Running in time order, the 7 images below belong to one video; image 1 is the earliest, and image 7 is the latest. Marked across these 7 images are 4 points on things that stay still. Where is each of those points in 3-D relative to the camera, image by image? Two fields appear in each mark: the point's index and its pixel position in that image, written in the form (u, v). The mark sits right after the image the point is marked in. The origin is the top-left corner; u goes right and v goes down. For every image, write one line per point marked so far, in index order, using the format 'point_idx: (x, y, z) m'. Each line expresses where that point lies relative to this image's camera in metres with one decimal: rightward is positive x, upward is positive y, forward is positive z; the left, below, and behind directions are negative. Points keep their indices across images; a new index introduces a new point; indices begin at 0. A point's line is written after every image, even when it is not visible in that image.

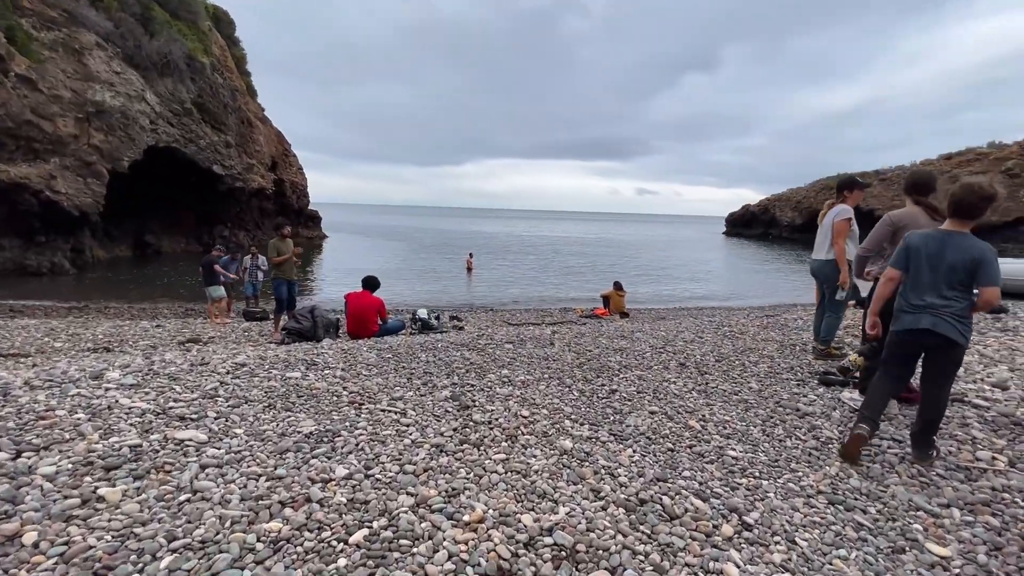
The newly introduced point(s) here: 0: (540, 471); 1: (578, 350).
0: (+0.3, -1.8, +4.5) m
1: (+1.2, -1.1, +8.6) m
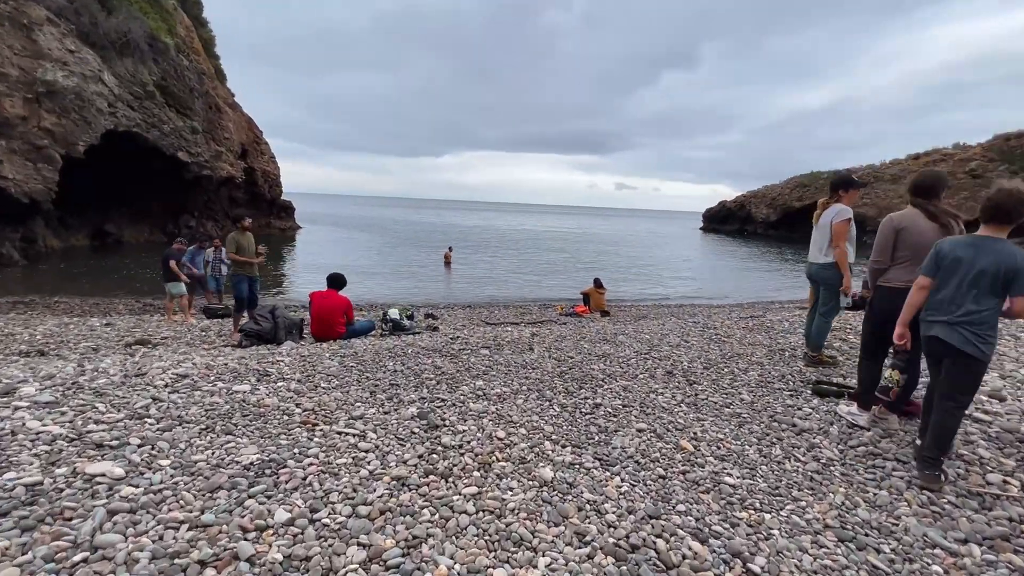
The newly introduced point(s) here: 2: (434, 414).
0: (0.0, -1.9, +3.9) m
1: (+0.8, -1.2, +8.1) m
2: (-0.9, -1.5, +5.5) m
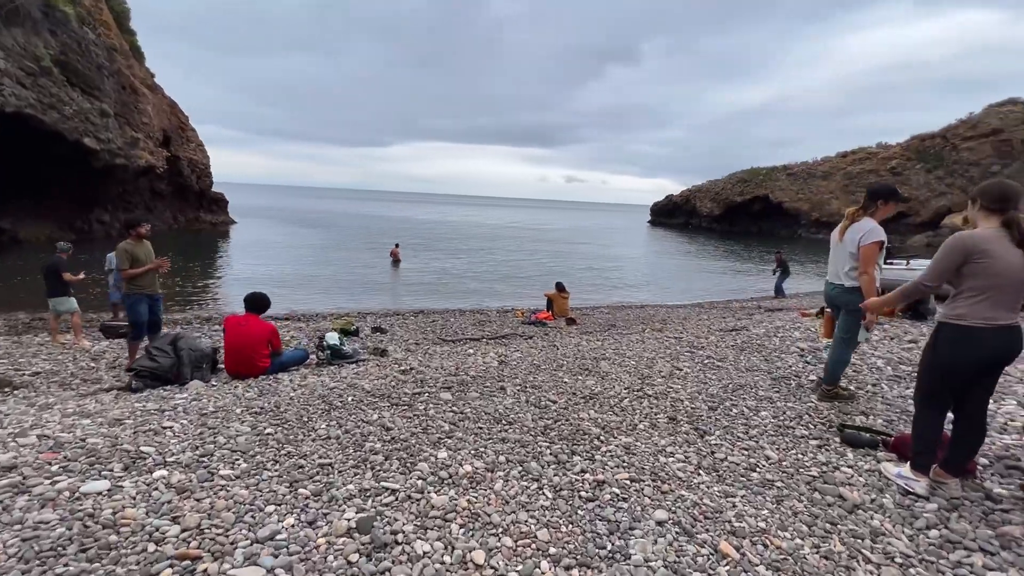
0: (0.0, -2.3, +2.4) m
1: (+0.4, -1.6, +6.6) m
2: (-1.1, -1.9, +3.9) m
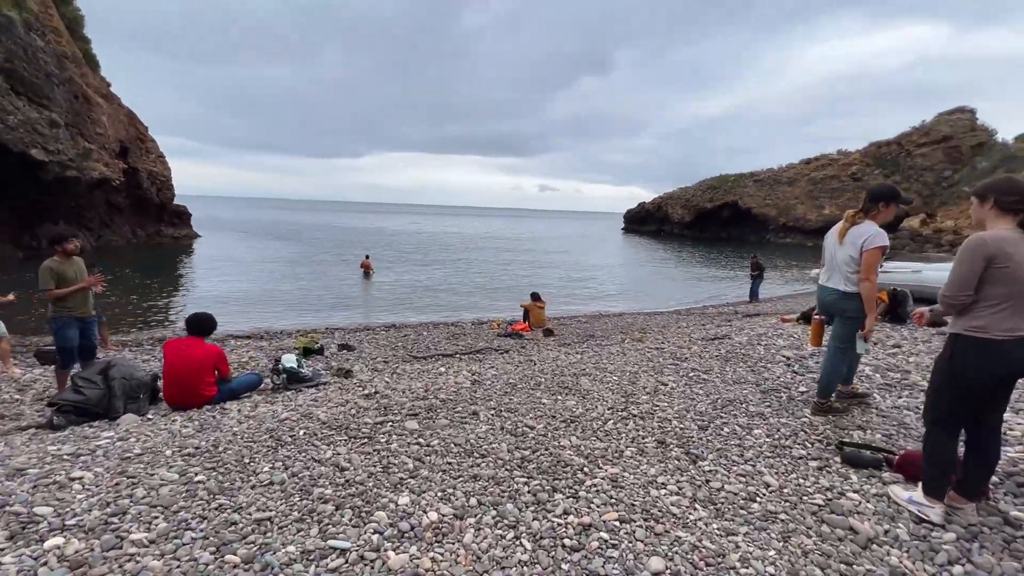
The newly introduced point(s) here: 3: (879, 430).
0: (-0.1, -2.4, +1.8) m
1: (0.0, -1.7, +6.0) m
2: (-1.3, -2.1, +3.2) m
3: (+4.8, -1.8, +6.1) m
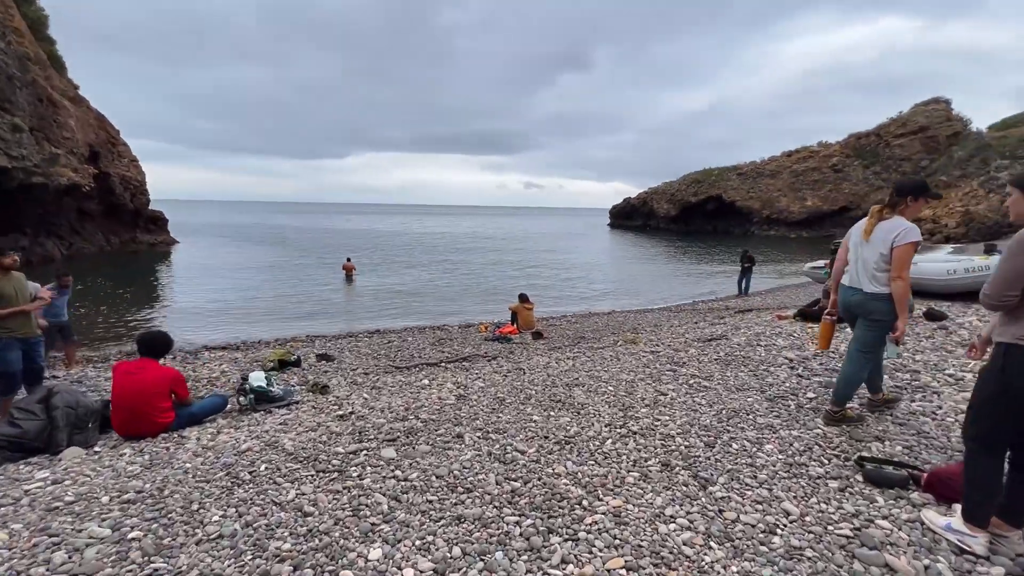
0: (-0.1, -2.5, +1.2) m
1: (-0.1, -1.9, +5.4) m
2: (-1.3, -2.2, +2.5) m
3: (+4.6, -1.8, +5.7) m
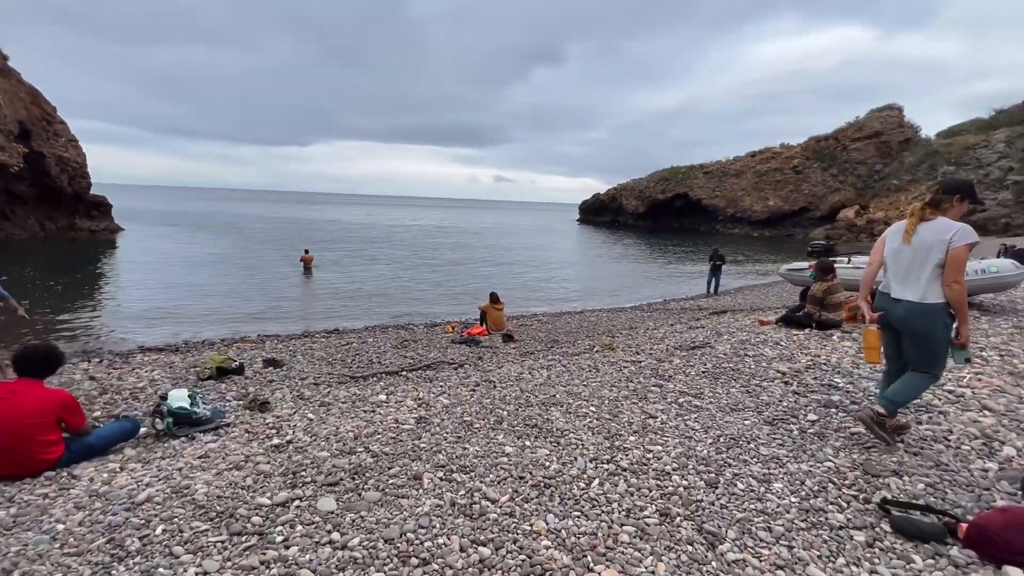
0: (-0.1, -2.7, +0.2) m
1: (-0.4, -2.0, +4.4) m
2: (-1.4, -2.4, +1.5) m
3: (+4.3, -2.0, +5.0) m
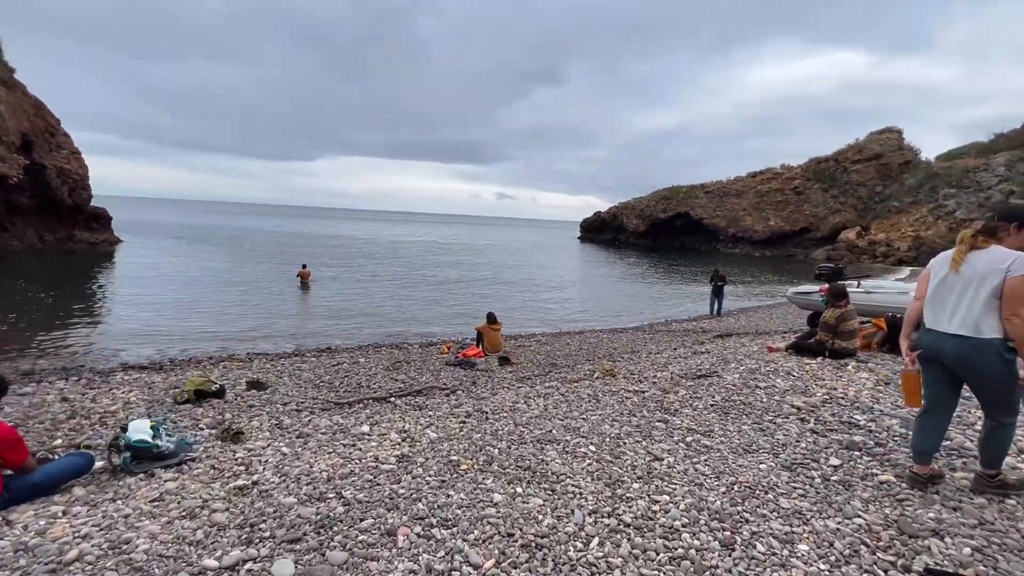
0: (-0.2, -2.8, -0.4) m
1: (-0.5, -2.2, +3.8) m
2: (-1.5, -2.5, +0.9) m
3: (+4.2, -2.3, +4.4) m
